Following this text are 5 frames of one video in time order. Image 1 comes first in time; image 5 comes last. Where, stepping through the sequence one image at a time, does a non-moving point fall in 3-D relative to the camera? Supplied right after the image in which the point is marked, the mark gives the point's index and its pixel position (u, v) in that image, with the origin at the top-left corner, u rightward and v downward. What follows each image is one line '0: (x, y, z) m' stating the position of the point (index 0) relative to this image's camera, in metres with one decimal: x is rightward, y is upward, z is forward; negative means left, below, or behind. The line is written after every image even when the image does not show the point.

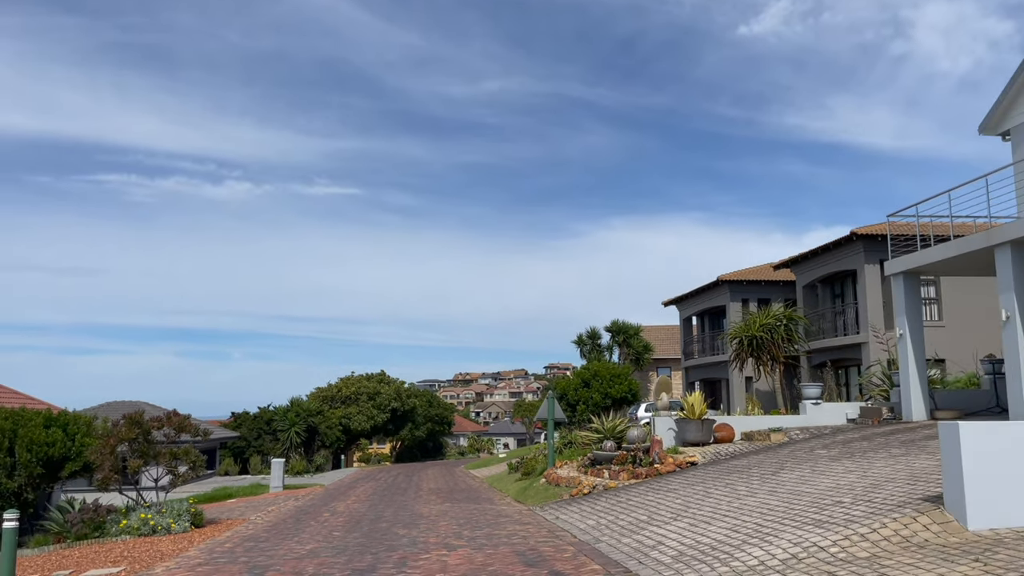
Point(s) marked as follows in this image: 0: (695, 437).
0: (+4.2, -3.4, +19.4) m
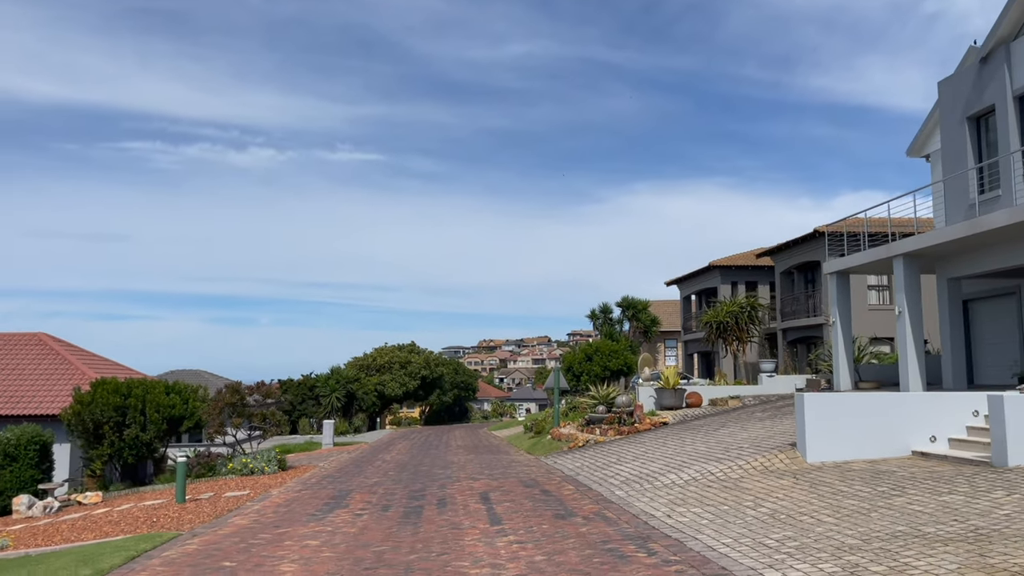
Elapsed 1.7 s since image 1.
0: (+4.6, -3.3, +24.3) m
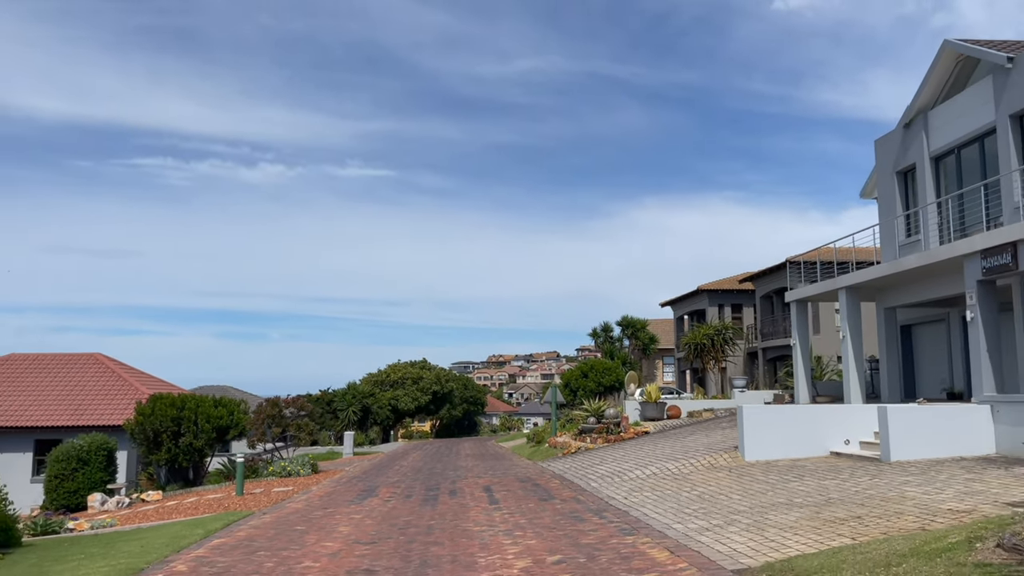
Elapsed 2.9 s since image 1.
0: (+4.6, -4.1, +27.7) m
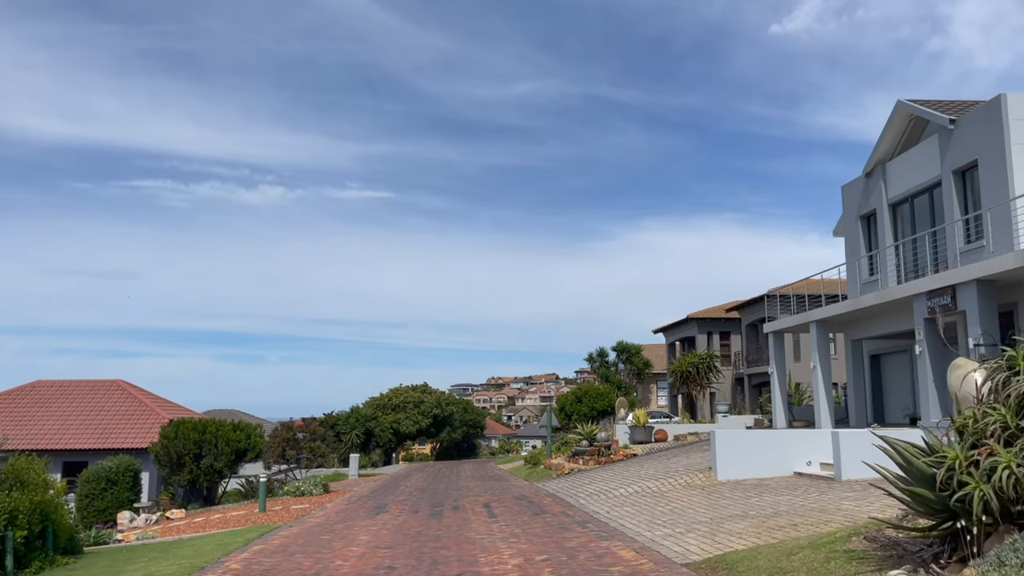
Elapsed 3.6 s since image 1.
0: (+4.6, -5.2, +29.7) m
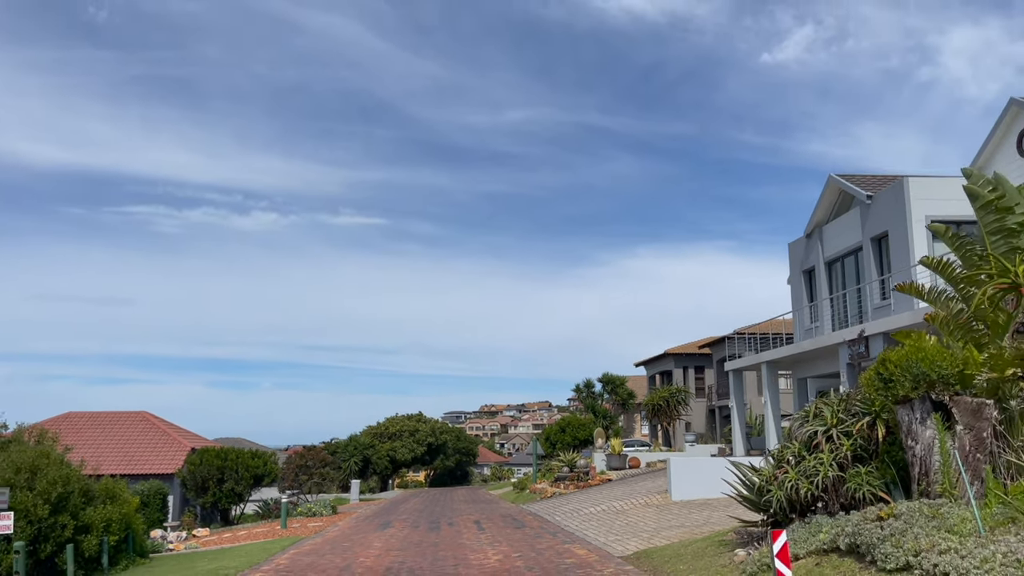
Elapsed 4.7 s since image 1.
0: (+4.1, -6.9, +33.1) m
